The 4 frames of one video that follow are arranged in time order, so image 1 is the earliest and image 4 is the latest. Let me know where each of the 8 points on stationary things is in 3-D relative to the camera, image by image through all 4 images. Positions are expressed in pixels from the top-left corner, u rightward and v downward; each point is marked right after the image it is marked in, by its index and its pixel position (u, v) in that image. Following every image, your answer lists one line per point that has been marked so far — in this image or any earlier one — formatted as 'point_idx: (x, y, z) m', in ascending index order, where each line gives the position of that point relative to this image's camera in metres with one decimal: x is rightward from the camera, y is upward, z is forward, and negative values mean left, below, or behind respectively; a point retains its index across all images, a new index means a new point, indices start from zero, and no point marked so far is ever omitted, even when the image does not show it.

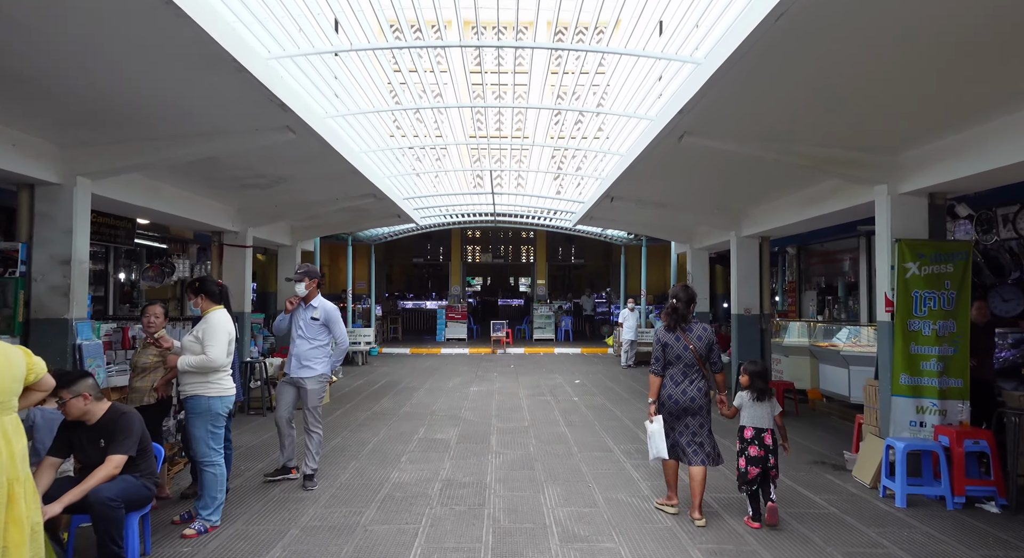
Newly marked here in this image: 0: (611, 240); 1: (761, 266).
0: (+2.9, +1.1, +16.8) m
1: (+3.4, +0.2, +8.0) m
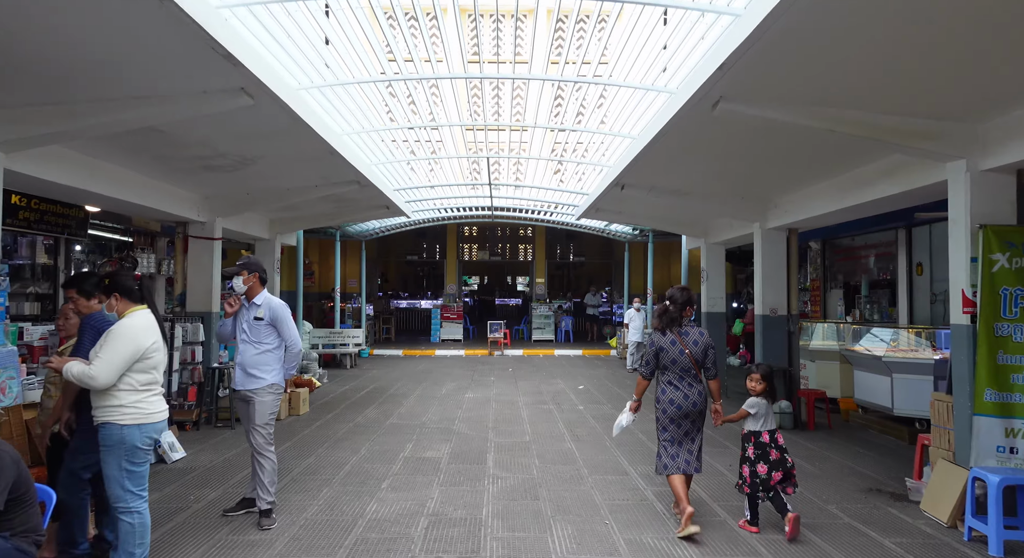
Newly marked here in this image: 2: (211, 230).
0: (+2.9, +1.2, +16.0) m
1: (+3.4, +0.2, +7.2) m
2: (-3.7, +0.6, +7.1) m
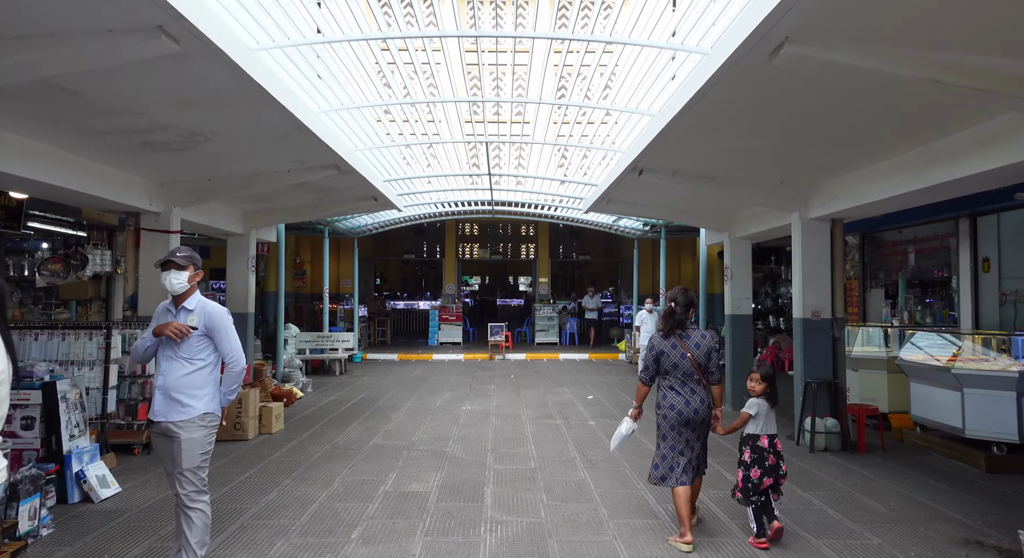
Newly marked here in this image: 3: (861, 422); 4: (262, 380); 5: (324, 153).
0: (+2.9, +1.2, +15.0) m
1: (+3.5, +0.2, +6.3) m
2: (-3.7, +0.6, +6.2) m
3: (+3.5, -1.4, +5.9) m
4: (-3.5, -1.4, +8.1) m
5: (-1.9, +1.3, +5.9) m
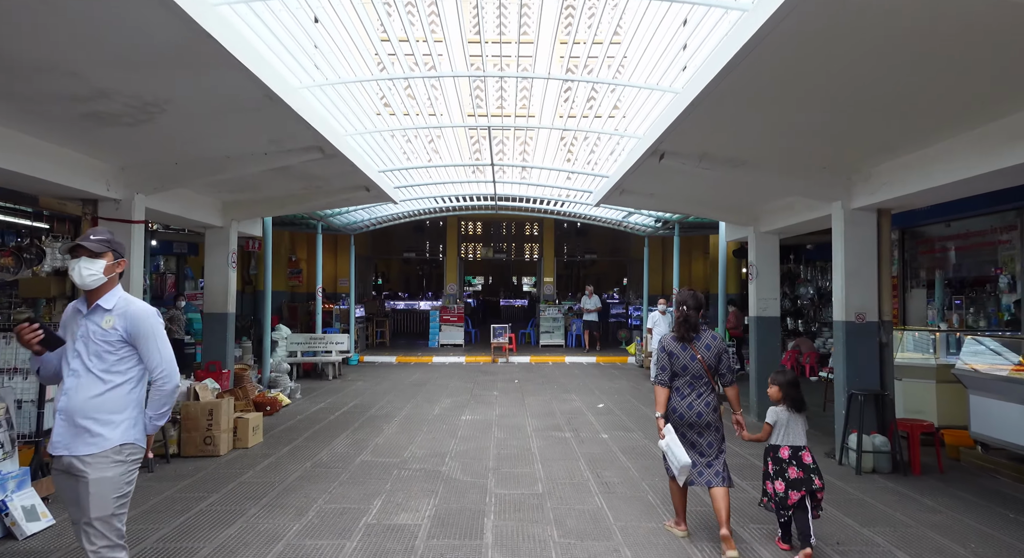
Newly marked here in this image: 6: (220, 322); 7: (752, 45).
0: (+3.0, +1.2, +14.3) m
1: (+3.5, +0.3, +5.6) m
2: (-3.6, +0.6, +5.5) m
3: (+3.6, -1.4, +5.1) m
4: (-3.4, -1.4, +7.5) m
5: (-1.9, +1.3, +5.2) m
6: (-3.7, -0.5, +7.4) m
7: (+1.4, +1.3, +3.4) m
